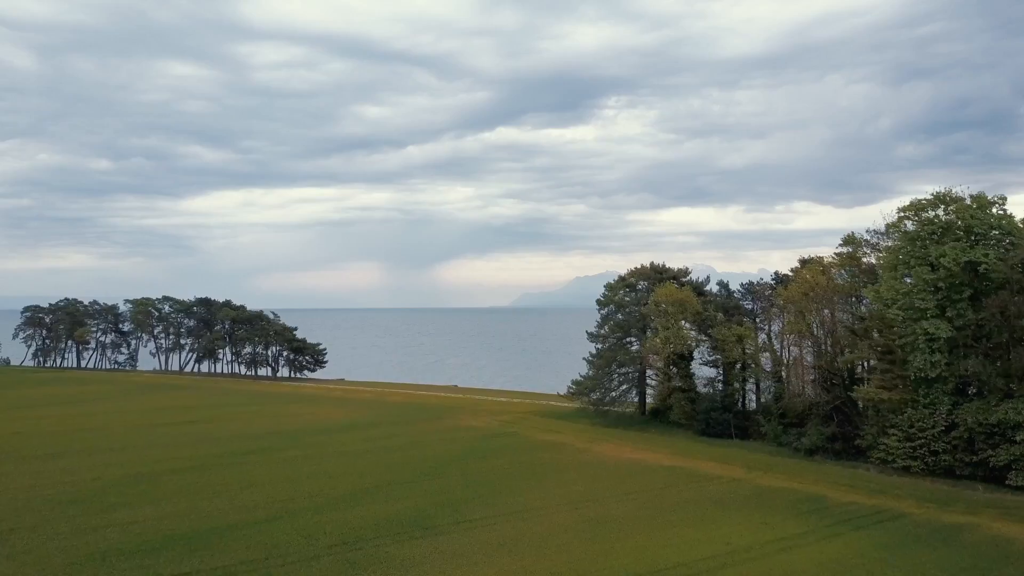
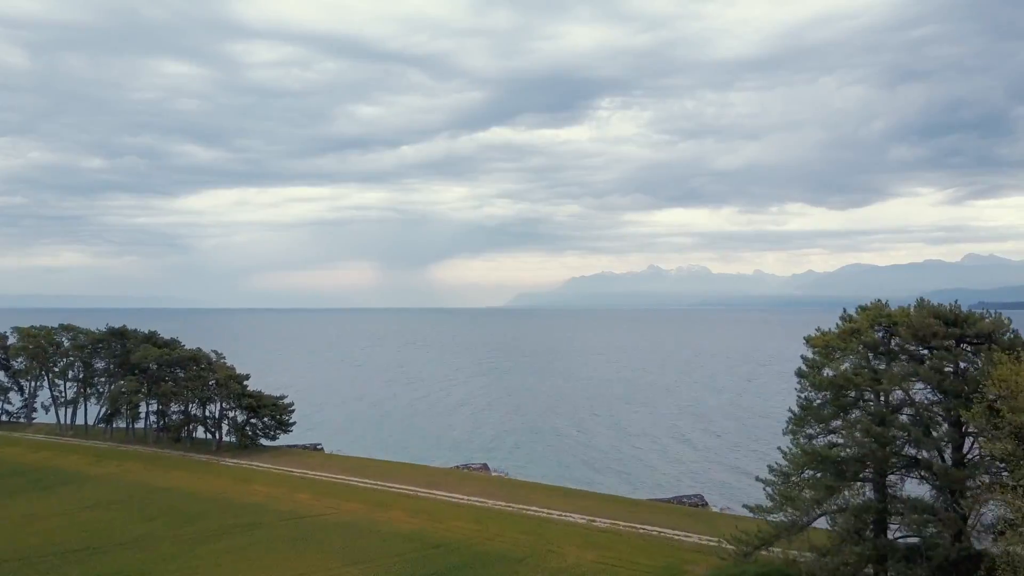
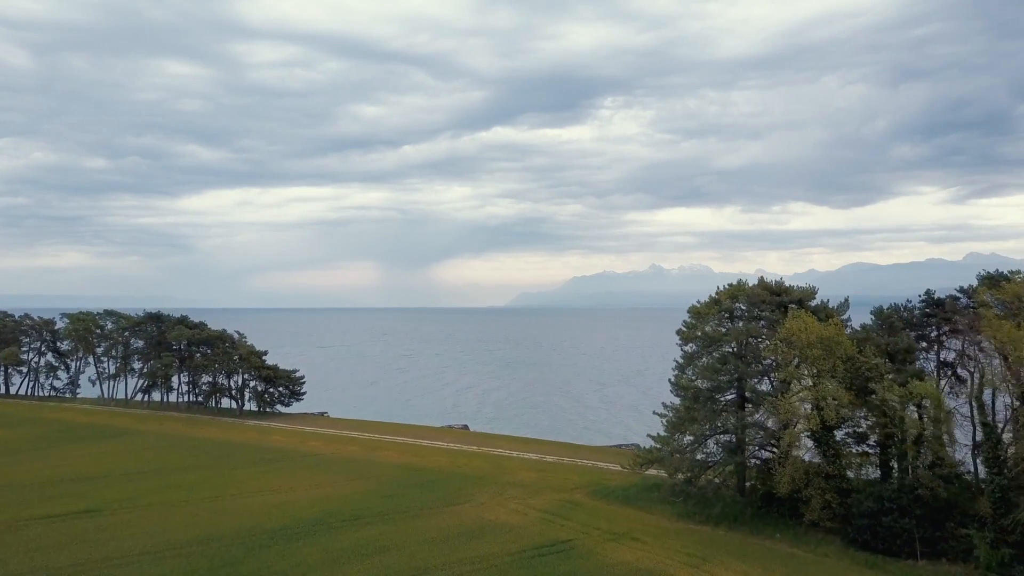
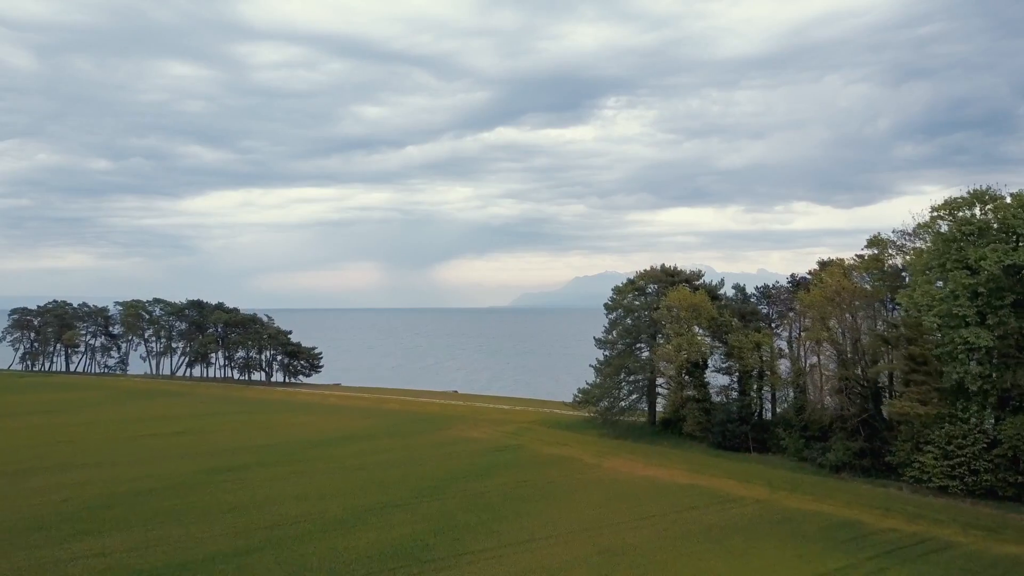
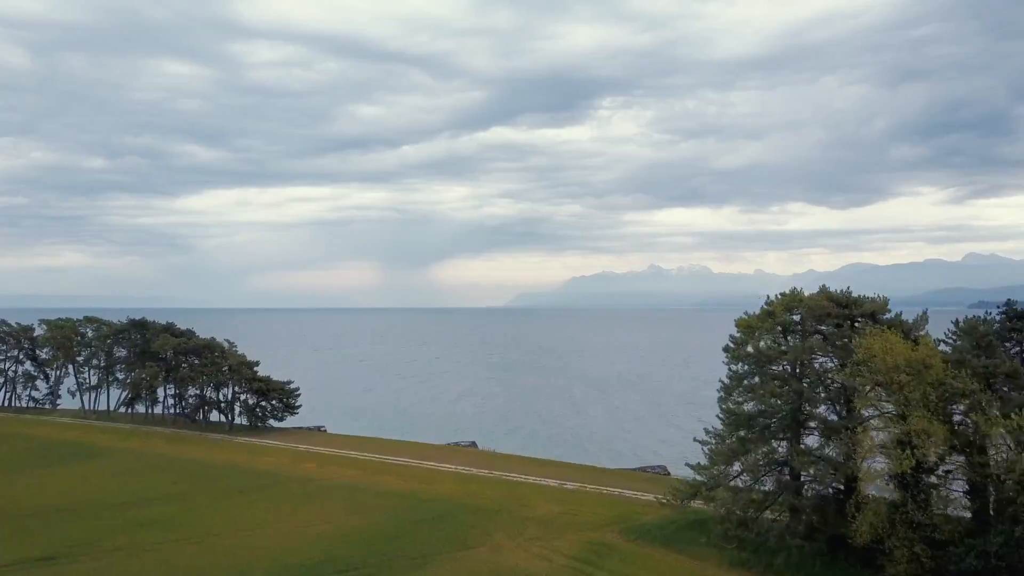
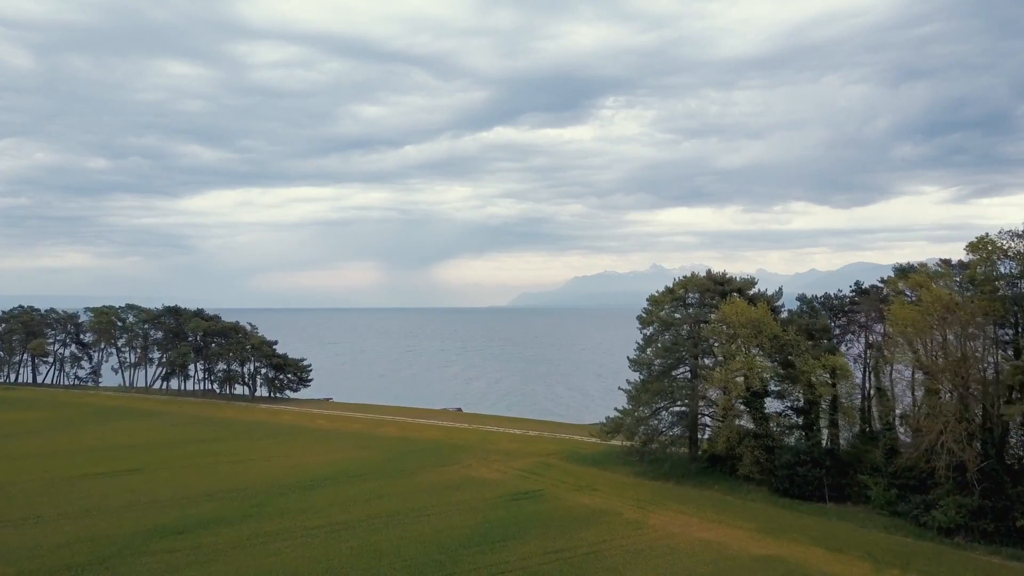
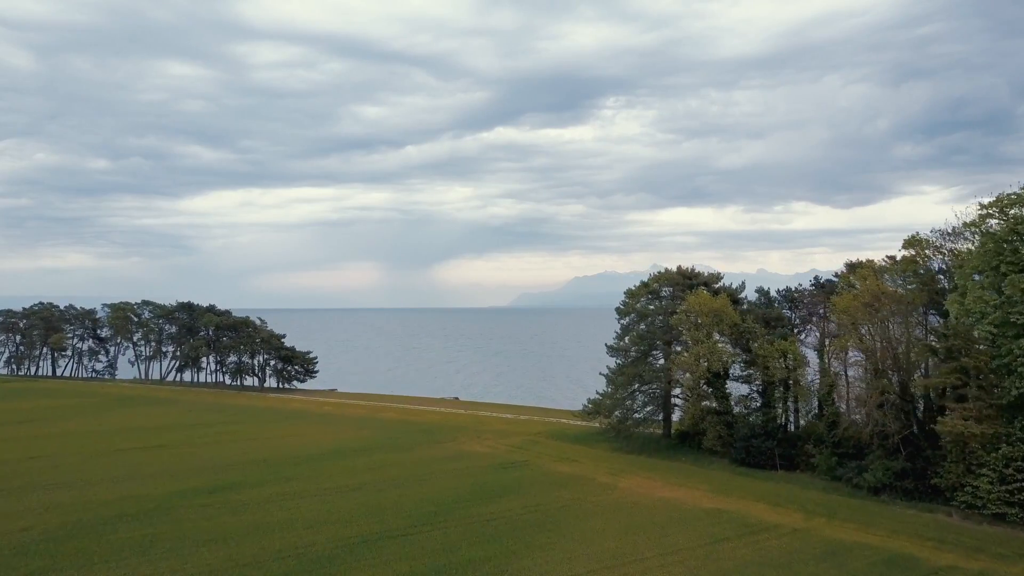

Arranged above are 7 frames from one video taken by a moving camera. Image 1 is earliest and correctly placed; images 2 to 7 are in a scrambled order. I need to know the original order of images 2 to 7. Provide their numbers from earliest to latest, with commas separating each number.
4, 7, 6, 3, 5, 2
